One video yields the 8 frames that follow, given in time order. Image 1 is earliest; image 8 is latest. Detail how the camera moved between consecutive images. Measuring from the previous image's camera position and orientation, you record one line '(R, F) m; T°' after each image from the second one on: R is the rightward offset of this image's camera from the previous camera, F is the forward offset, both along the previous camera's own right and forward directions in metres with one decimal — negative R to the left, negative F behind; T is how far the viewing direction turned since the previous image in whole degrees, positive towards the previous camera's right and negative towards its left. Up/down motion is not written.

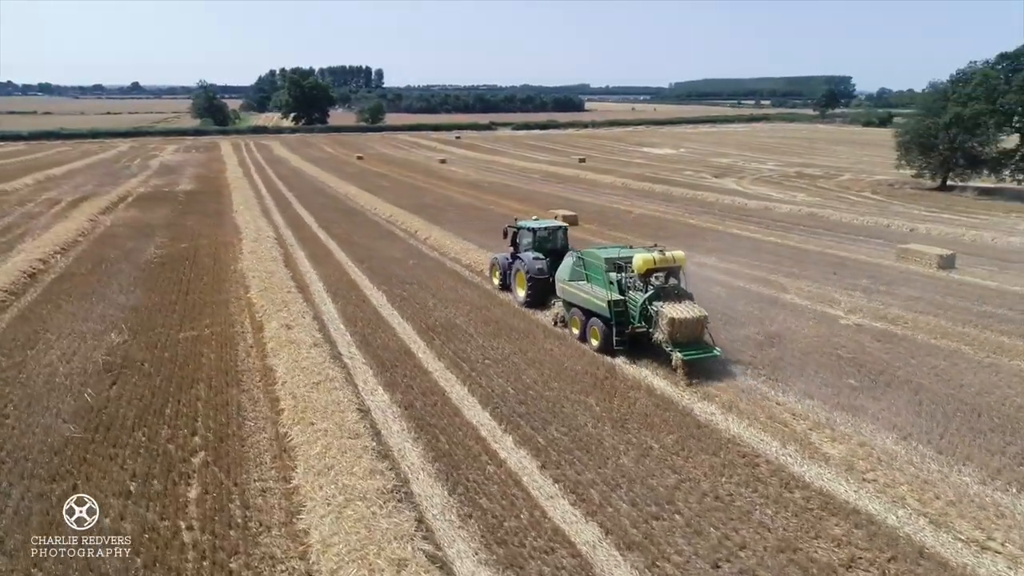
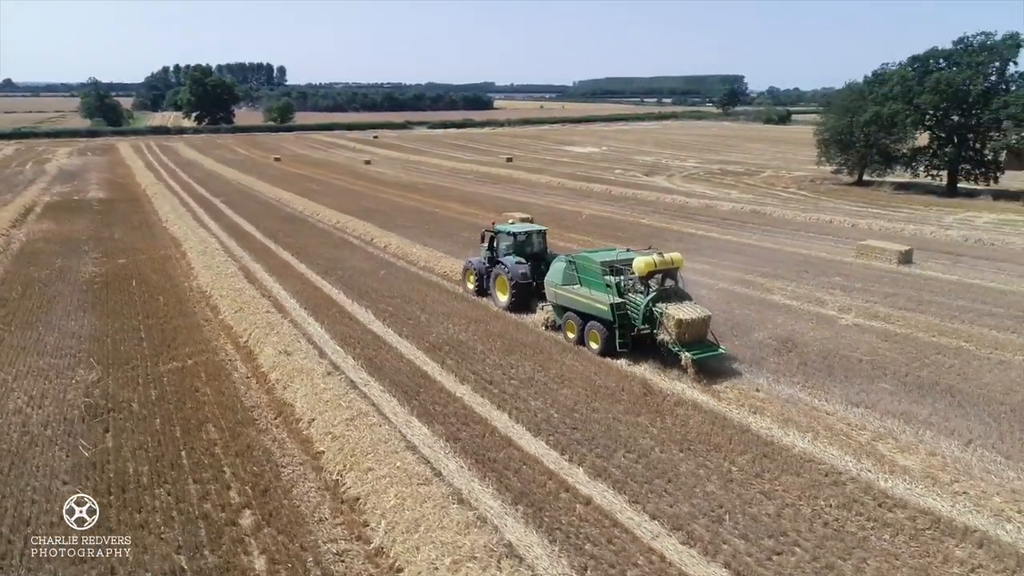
(-1.6, +0.7) m; +7°
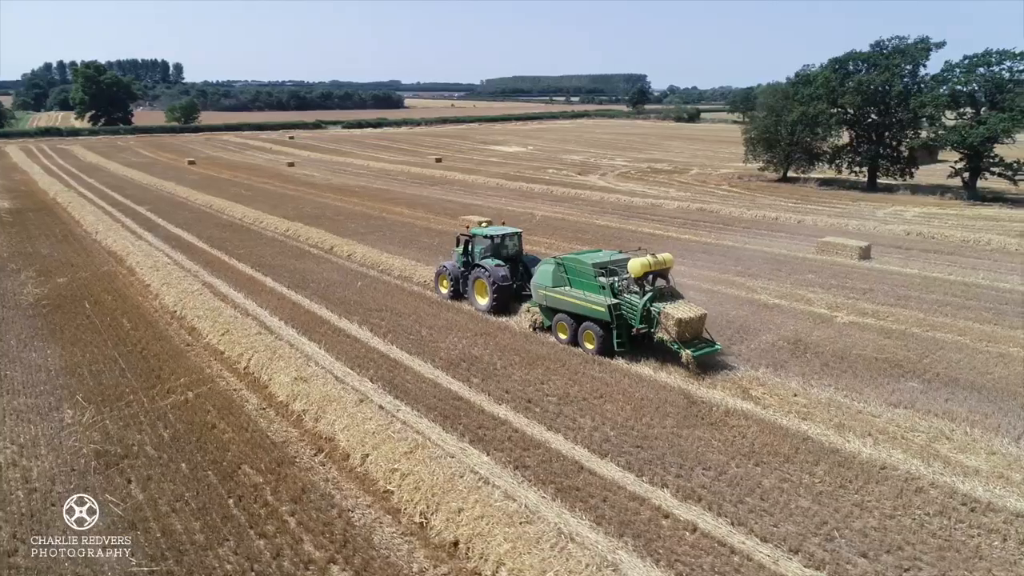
(-1.6, +0.5) m; +7°
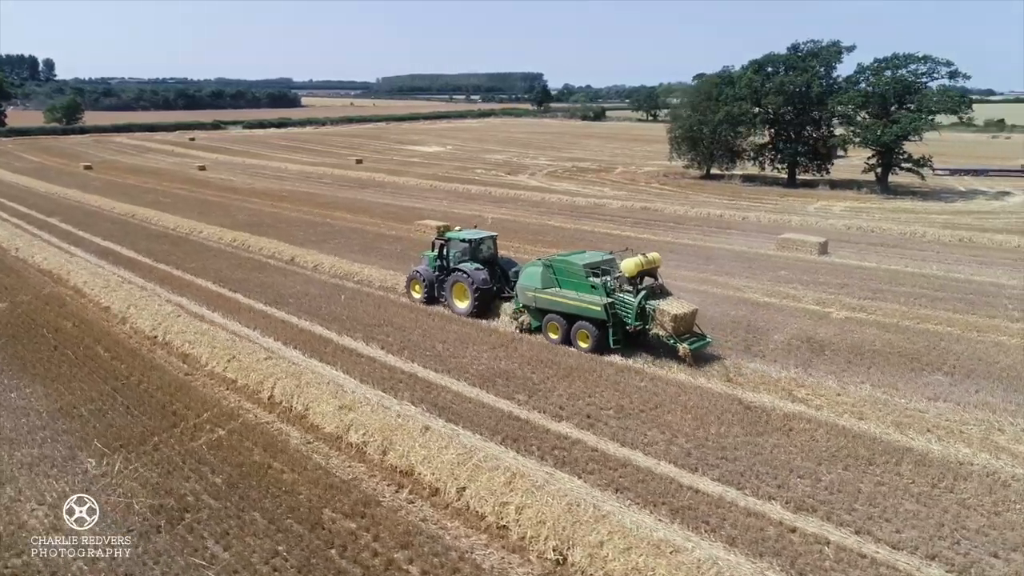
(-1.9, +0.5) m; +8°
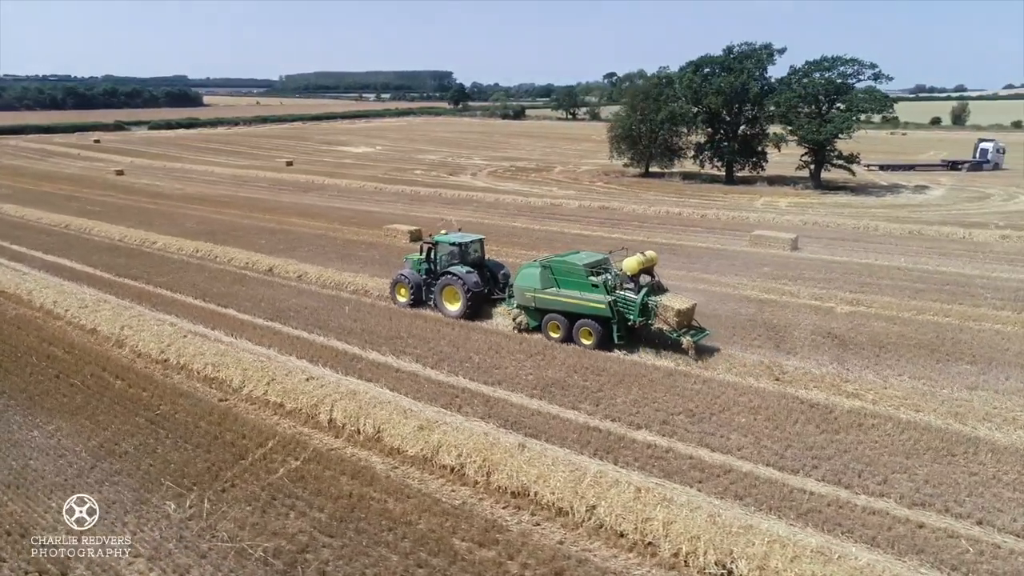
(-2.0, +0.3) m; +7°
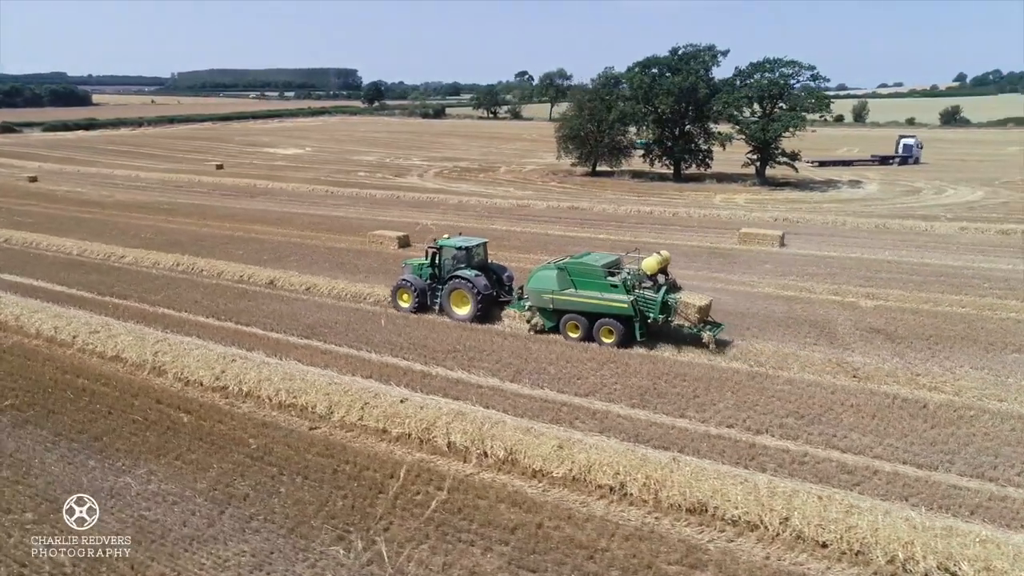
(-2.6, +0.4) m; +7°
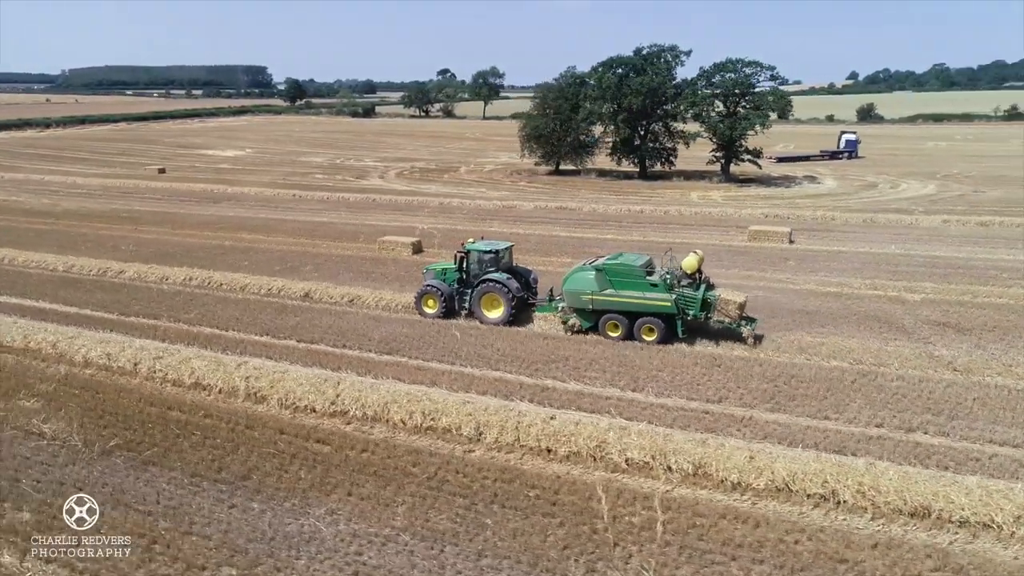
(-3.0, +0.5) m; +6°
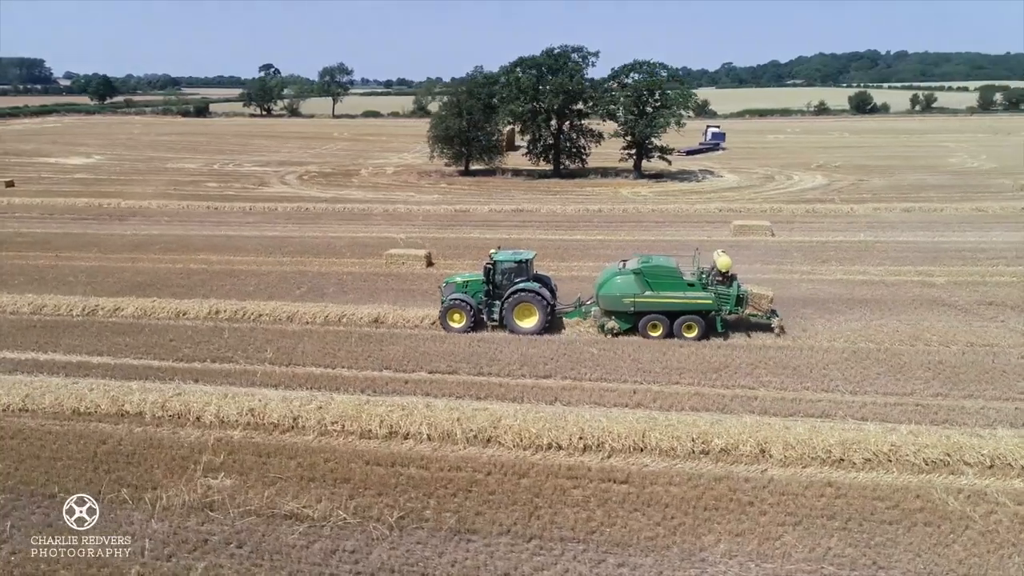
(-5.5, +1.1) m; +14°
